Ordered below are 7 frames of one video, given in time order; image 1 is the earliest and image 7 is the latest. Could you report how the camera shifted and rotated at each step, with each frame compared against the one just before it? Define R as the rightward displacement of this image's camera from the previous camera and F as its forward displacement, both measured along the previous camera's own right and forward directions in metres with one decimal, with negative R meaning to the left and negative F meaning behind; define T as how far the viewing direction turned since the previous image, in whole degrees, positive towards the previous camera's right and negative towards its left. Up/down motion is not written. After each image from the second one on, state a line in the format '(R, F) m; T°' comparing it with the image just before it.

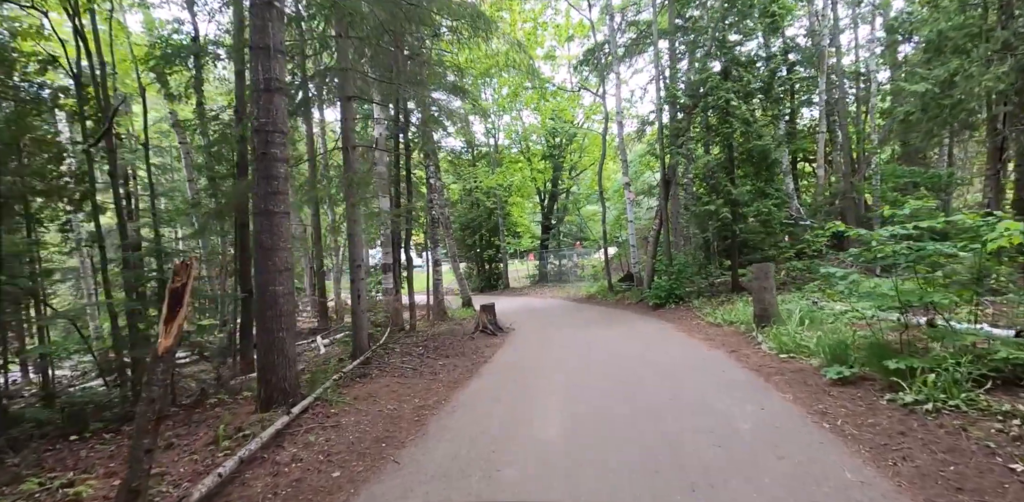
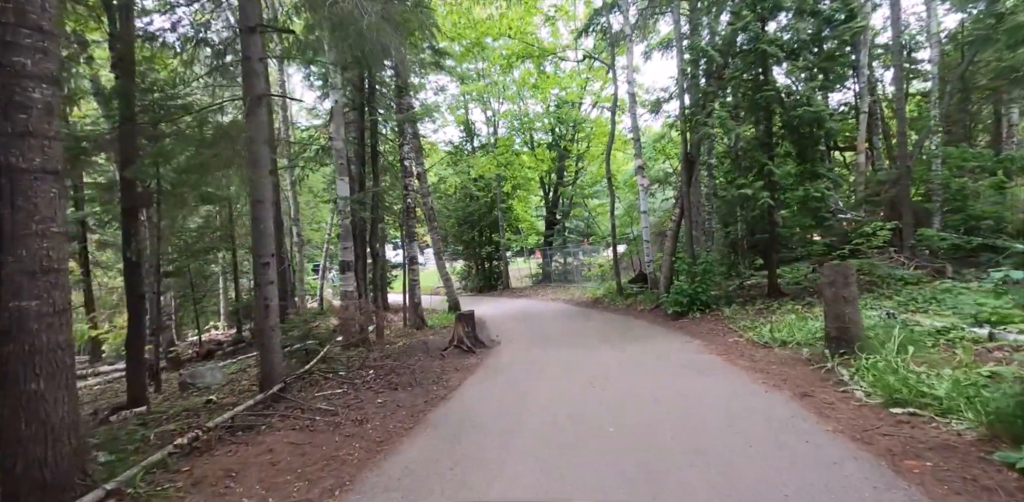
(+0.5, +2.5) m; -1°
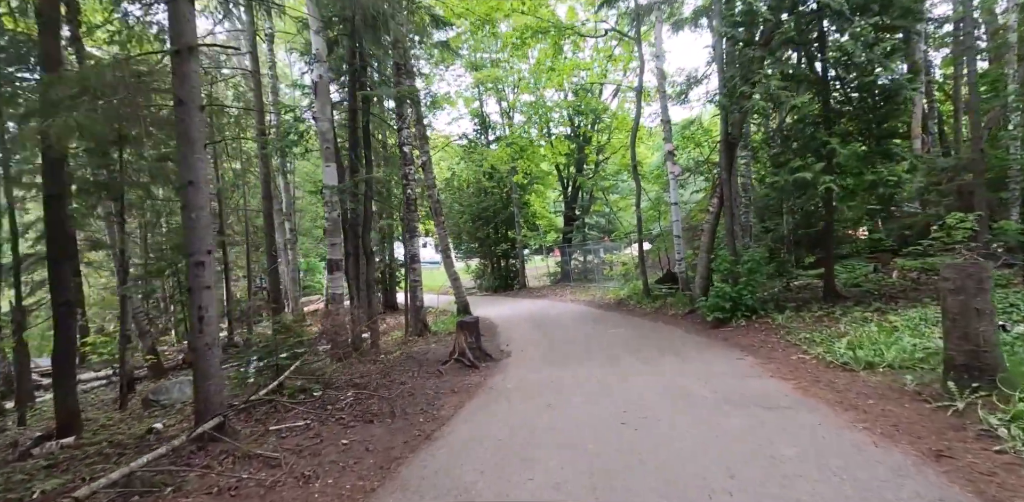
(+0.1, +1.5) m; -2°
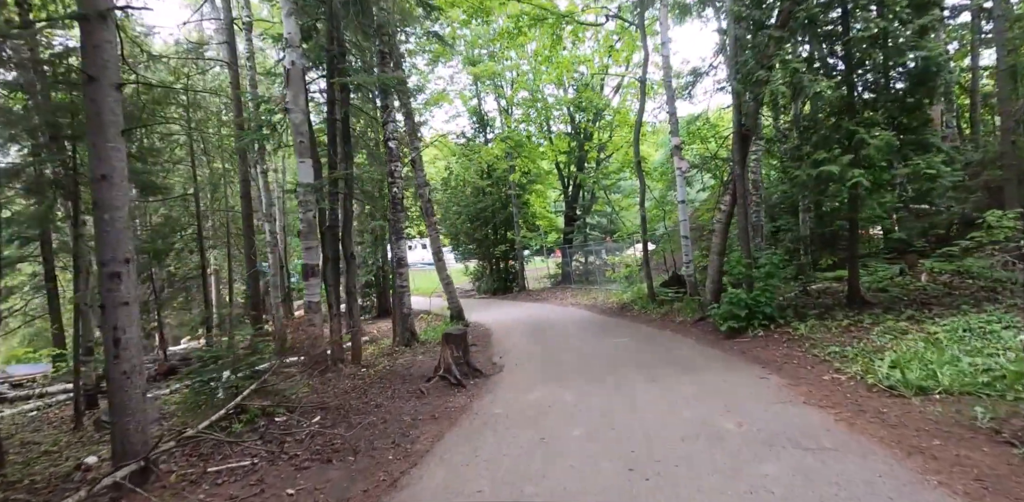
(+0.1, +0.9) m; 0°
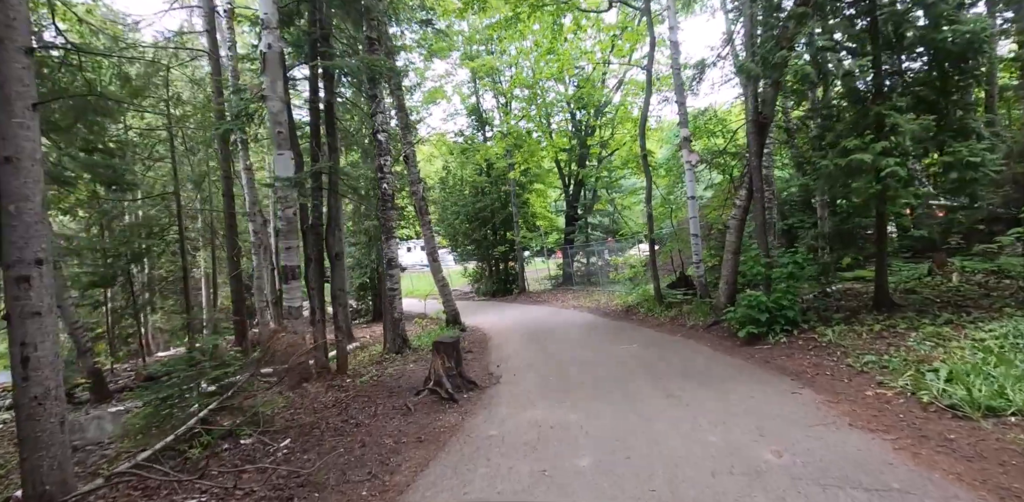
(0.0, +0.7) m; 0°
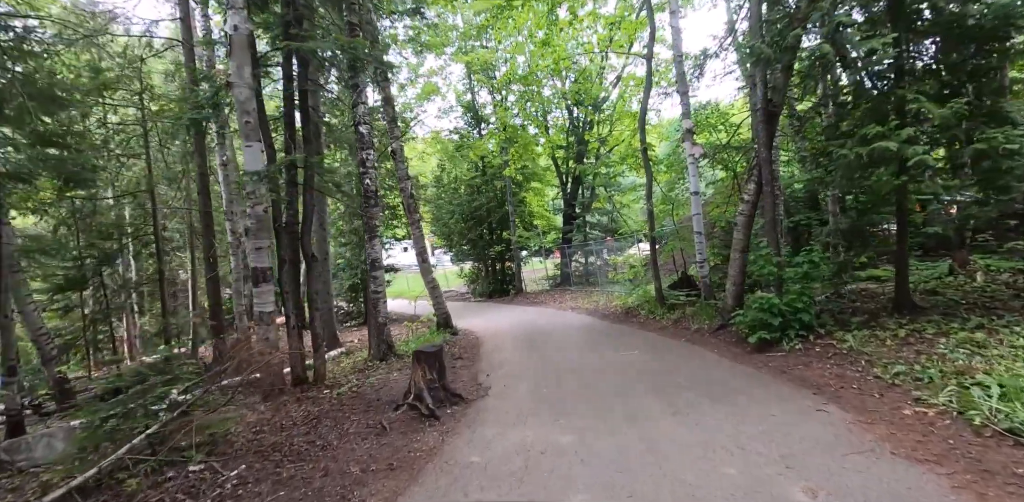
(+0.1, +0.6) m; 0°
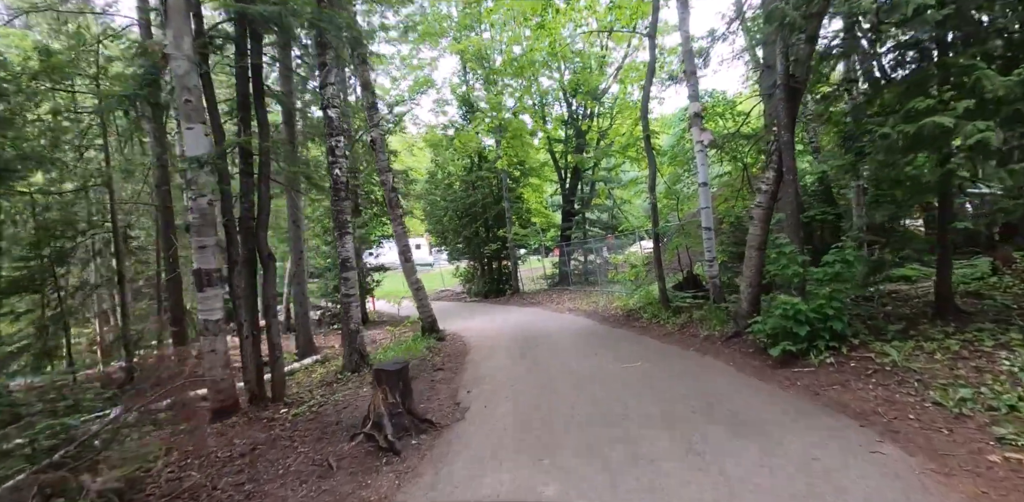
(+0.2, +1.0) m; 0°
